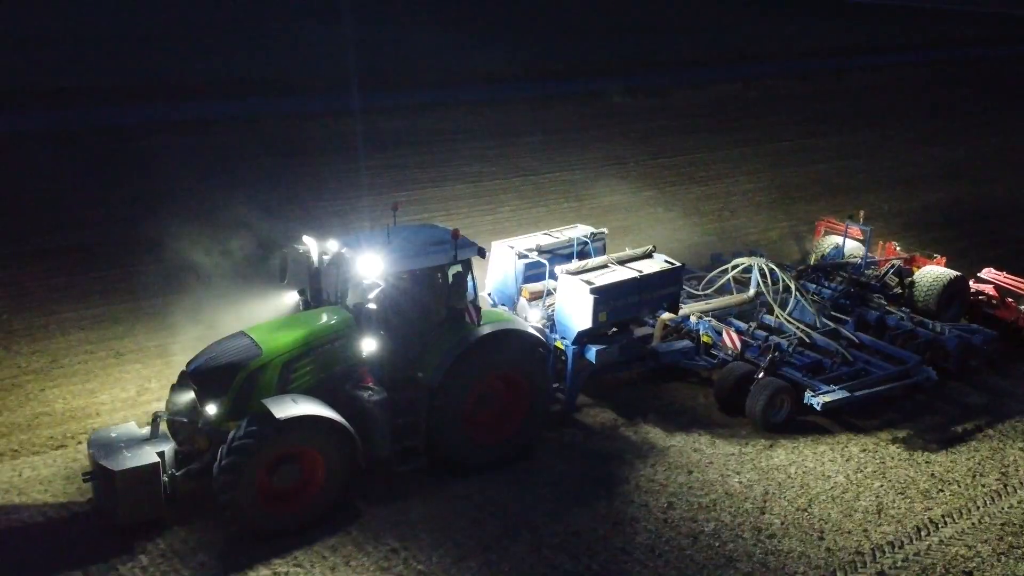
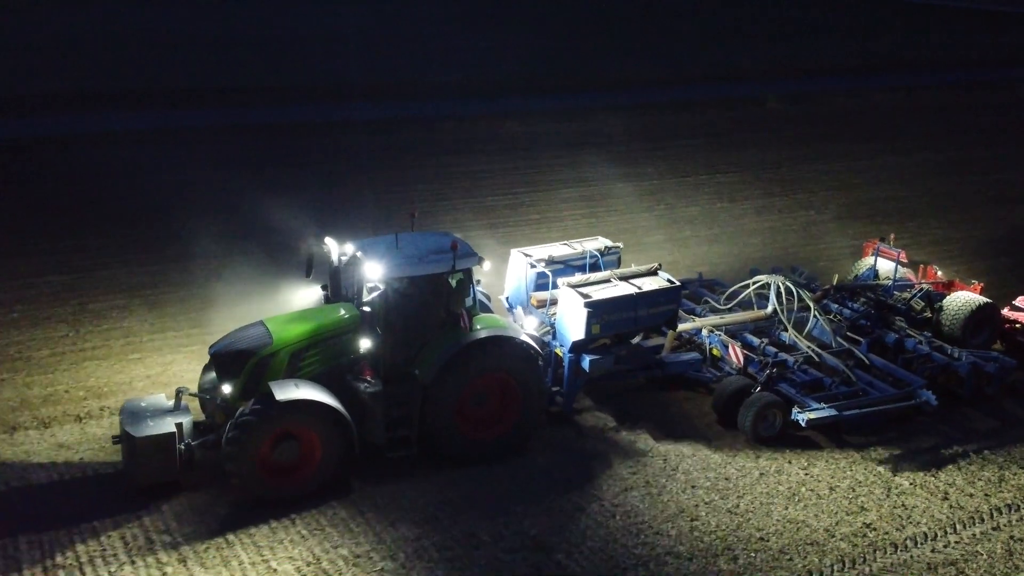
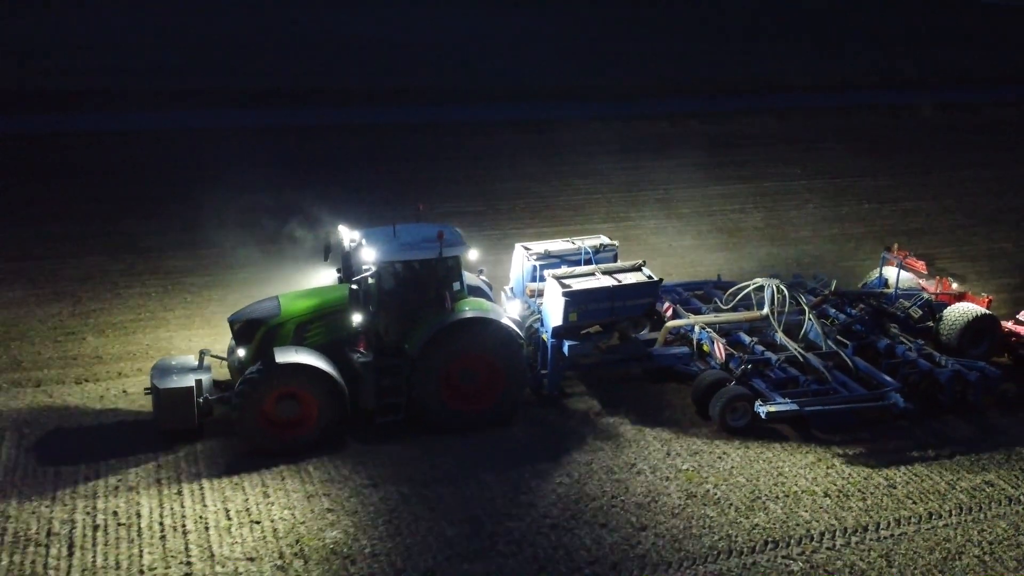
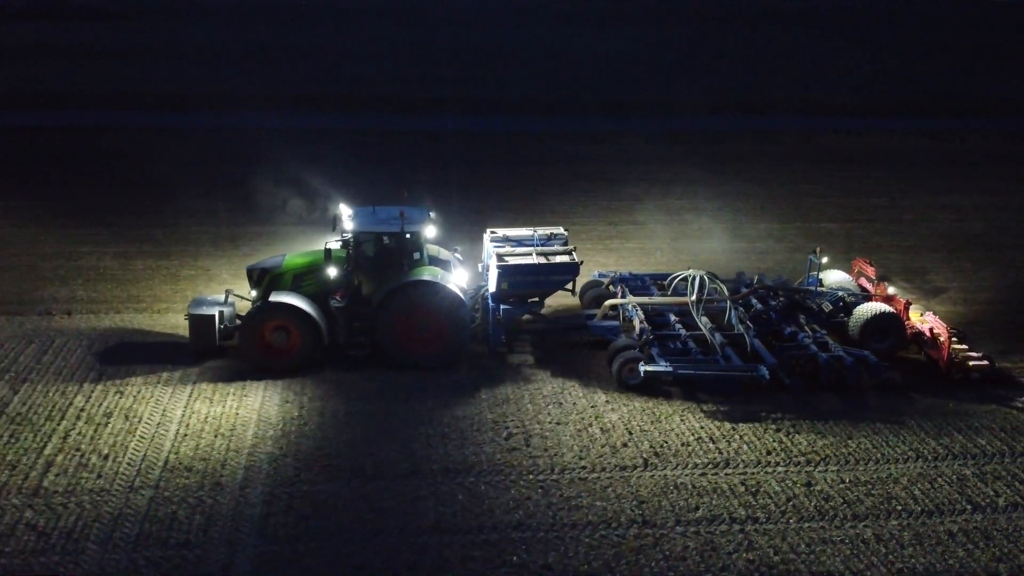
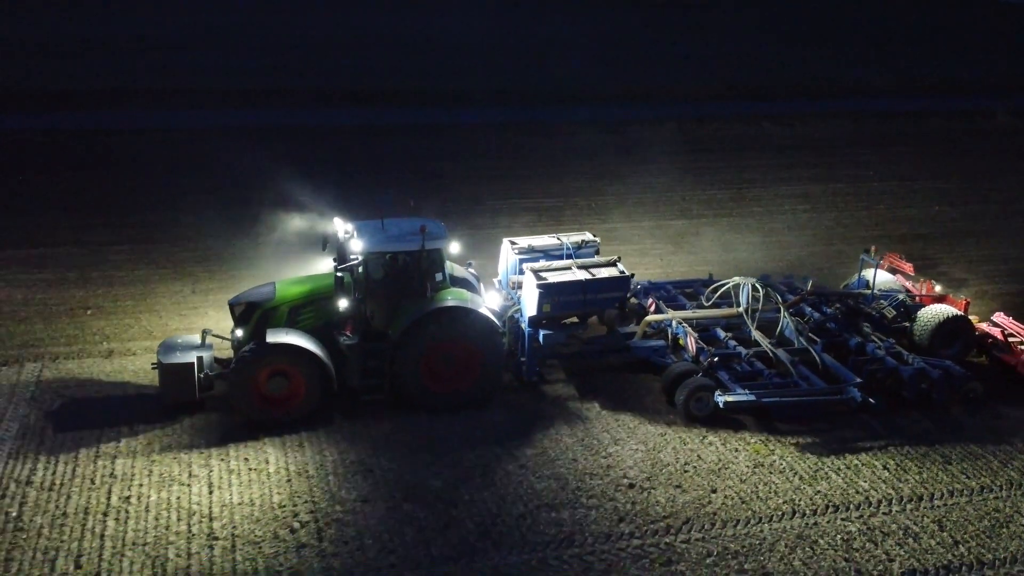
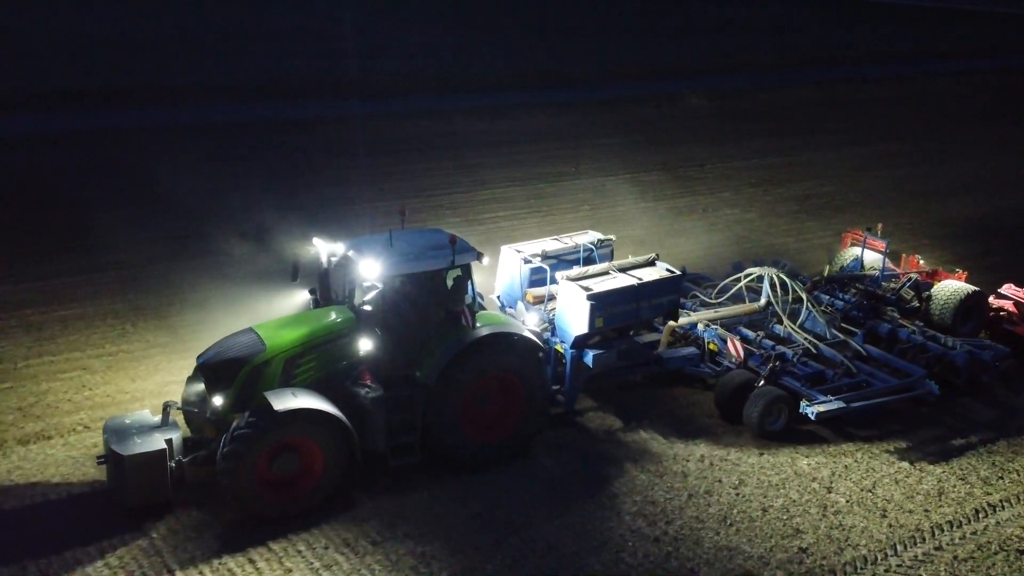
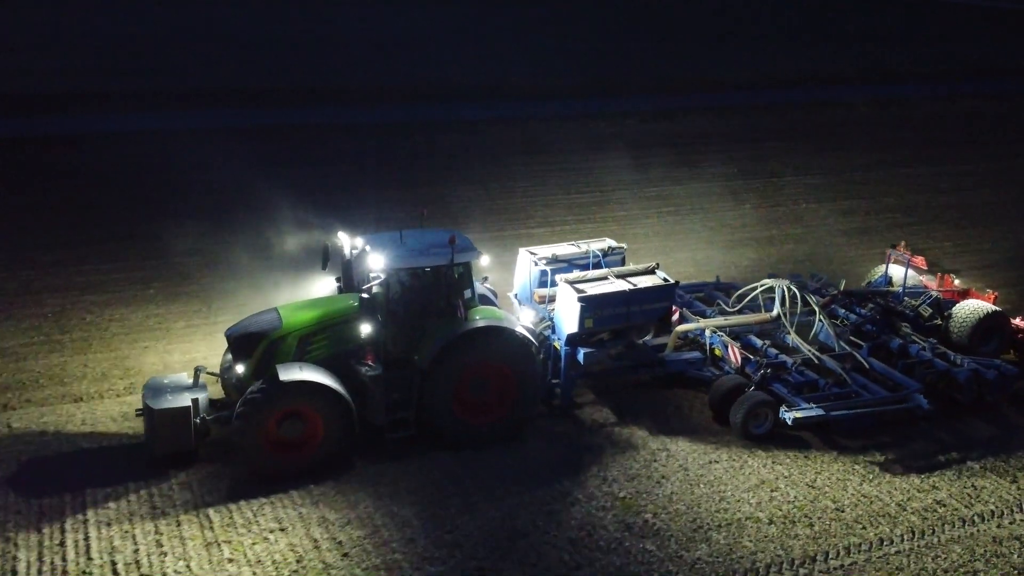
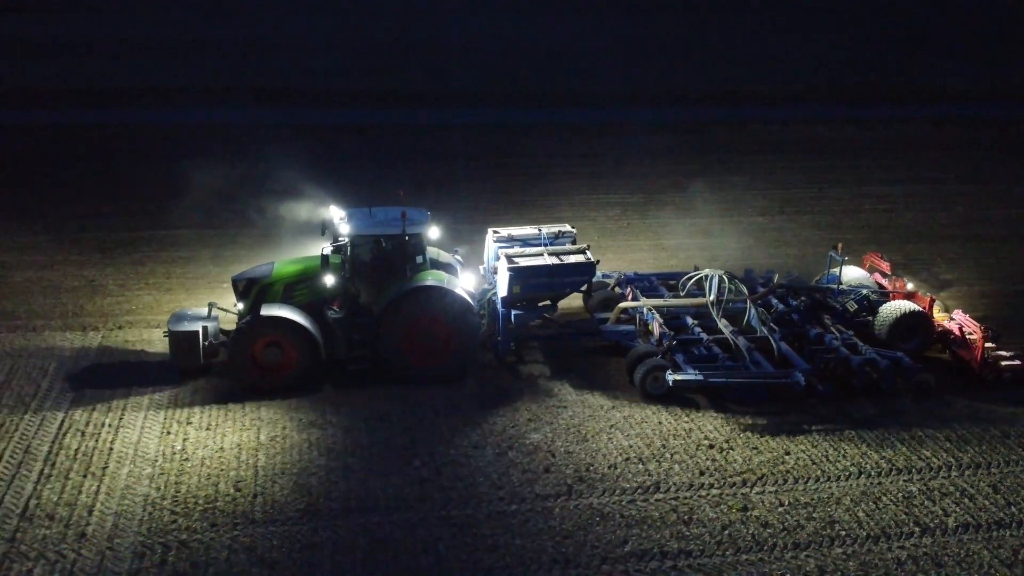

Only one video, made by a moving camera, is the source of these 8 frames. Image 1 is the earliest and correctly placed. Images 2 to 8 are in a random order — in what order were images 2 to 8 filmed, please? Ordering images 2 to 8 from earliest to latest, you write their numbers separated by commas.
6, 2, 7, 3, 5, 8, 4
